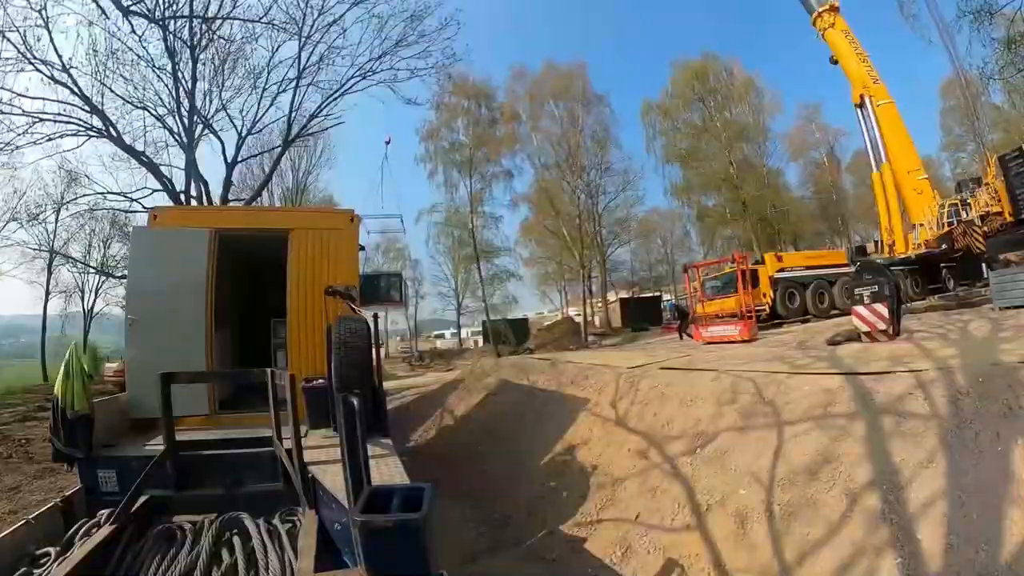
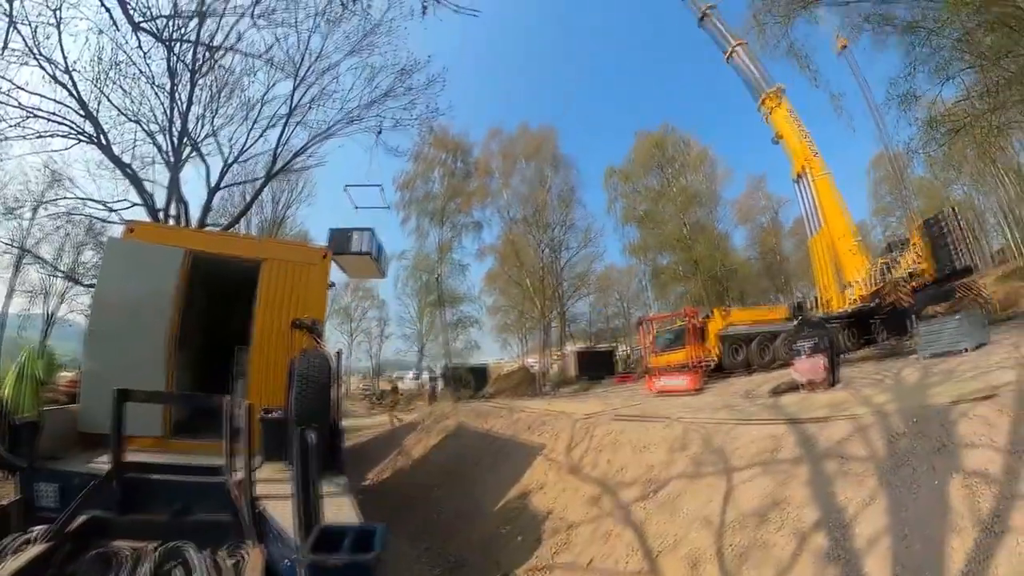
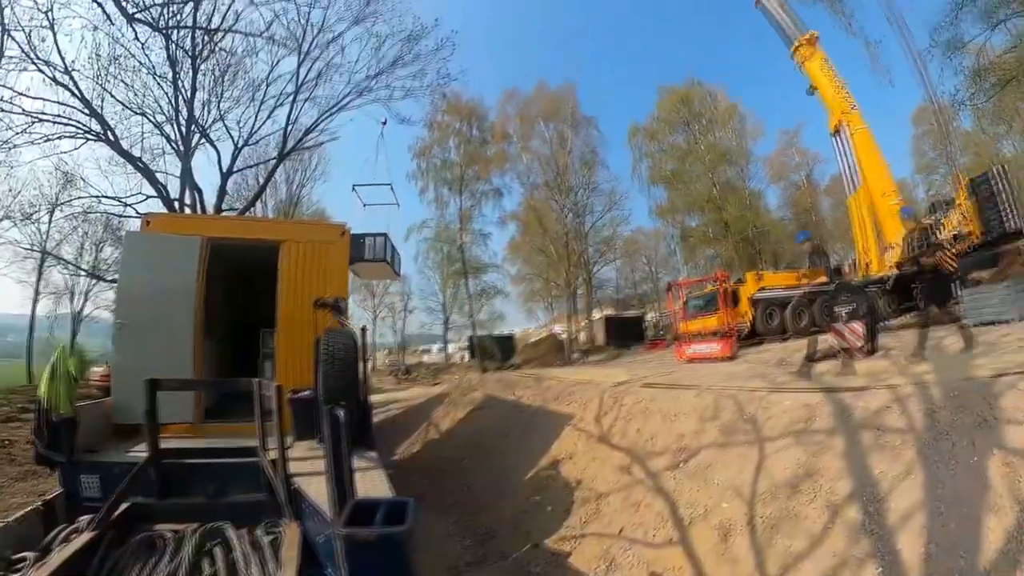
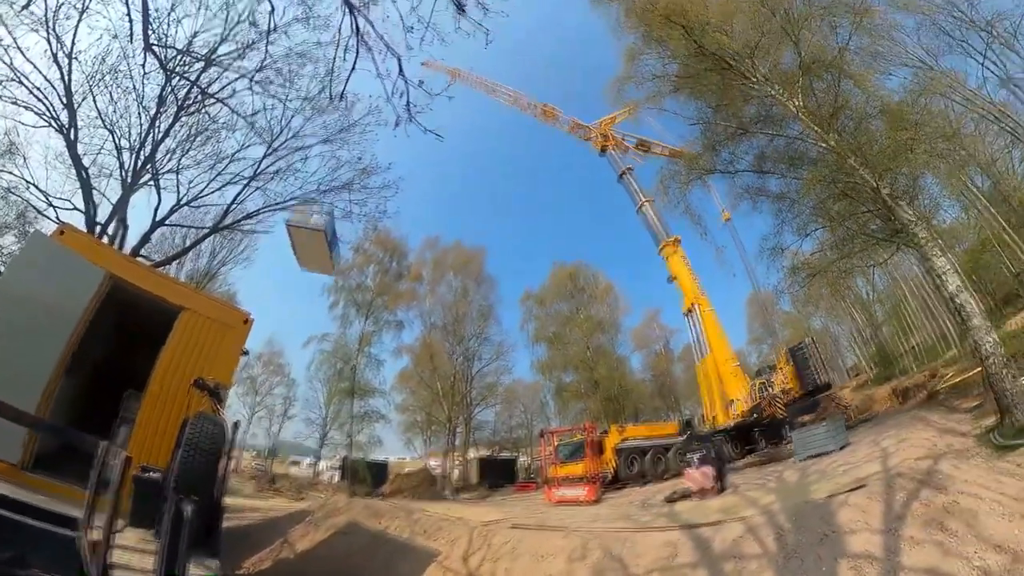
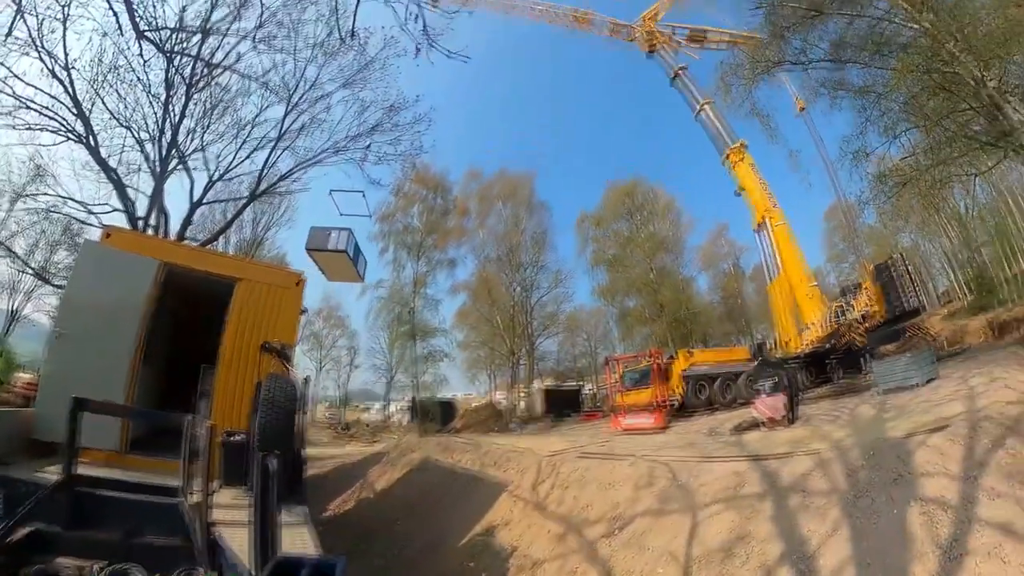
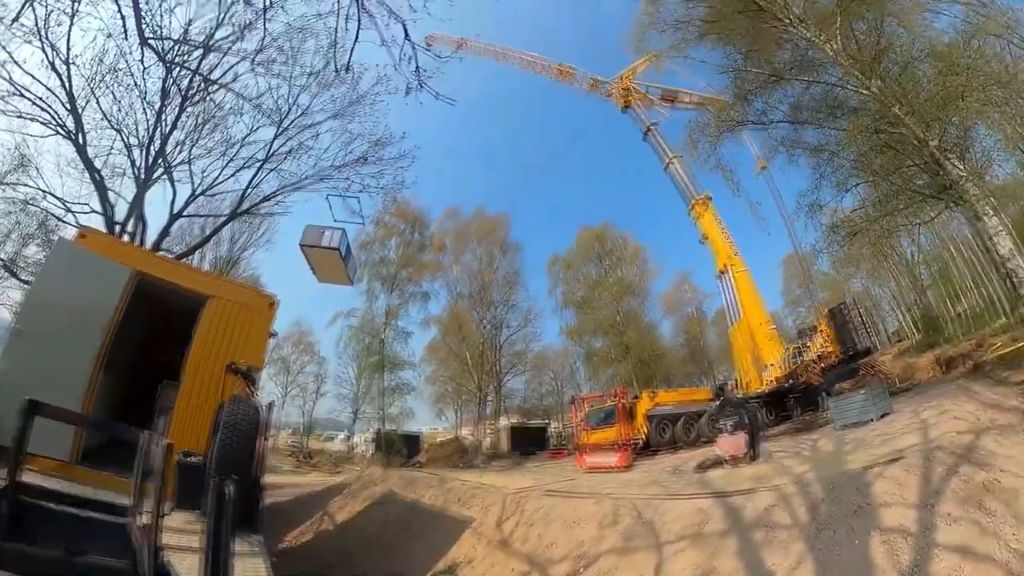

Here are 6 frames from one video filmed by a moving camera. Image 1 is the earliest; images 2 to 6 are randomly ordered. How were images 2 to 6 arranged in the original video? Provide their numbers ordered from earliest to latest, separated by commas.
3, 2, 5, 6, 4
